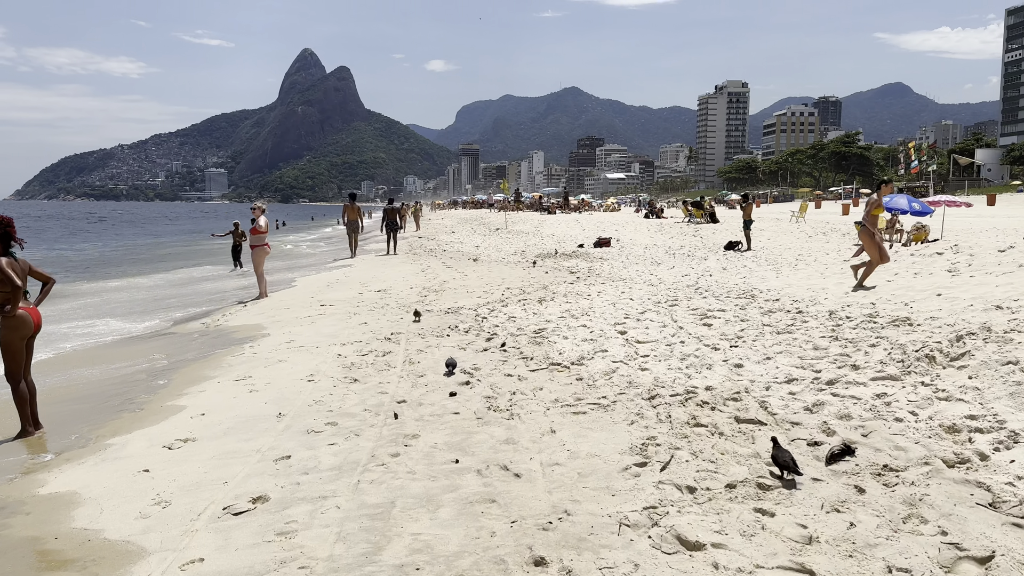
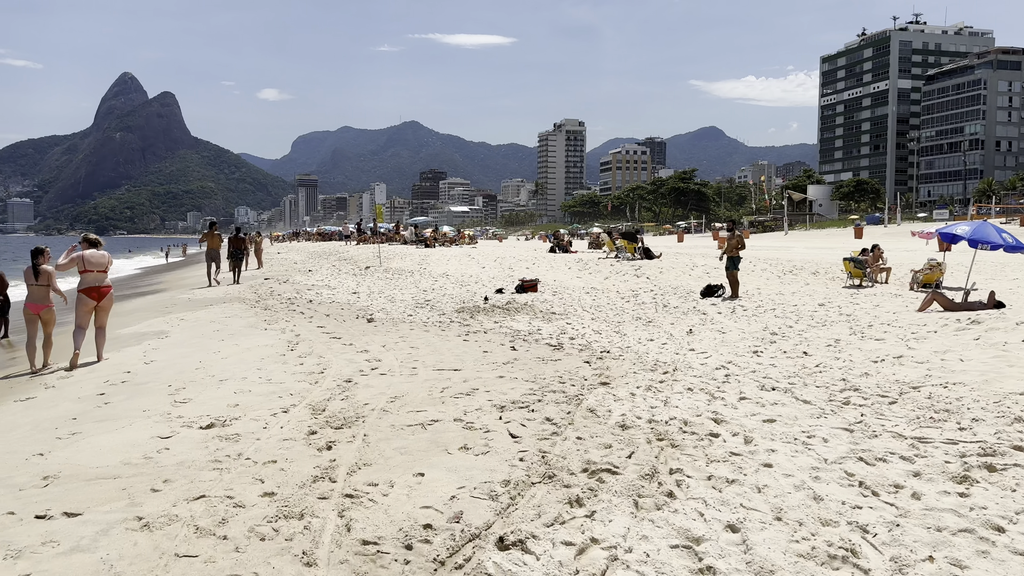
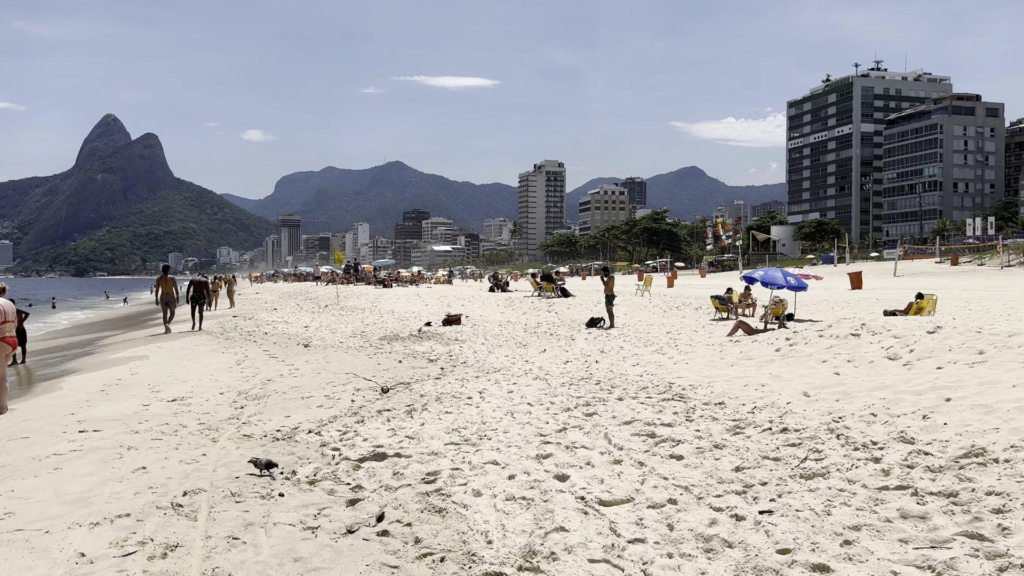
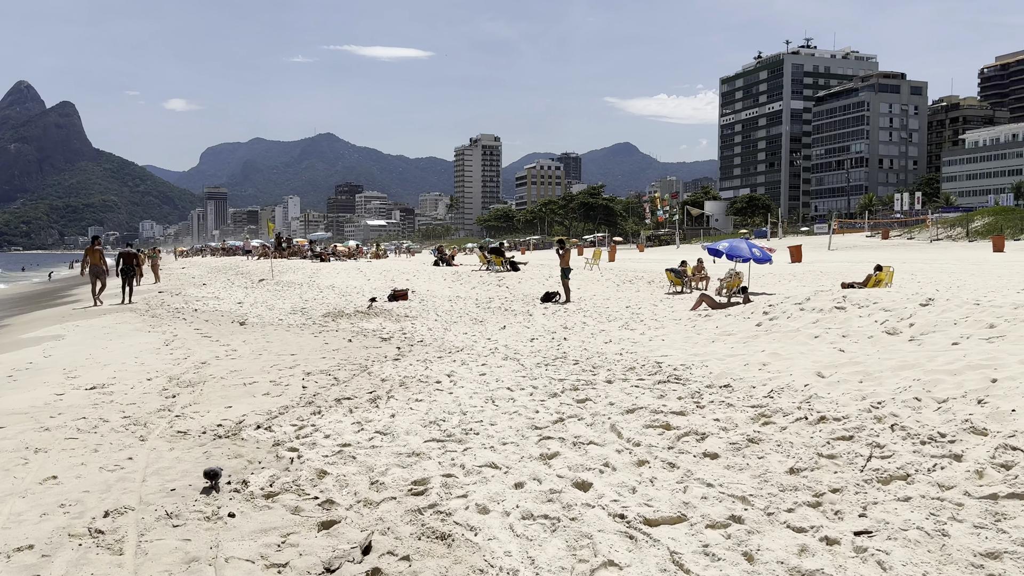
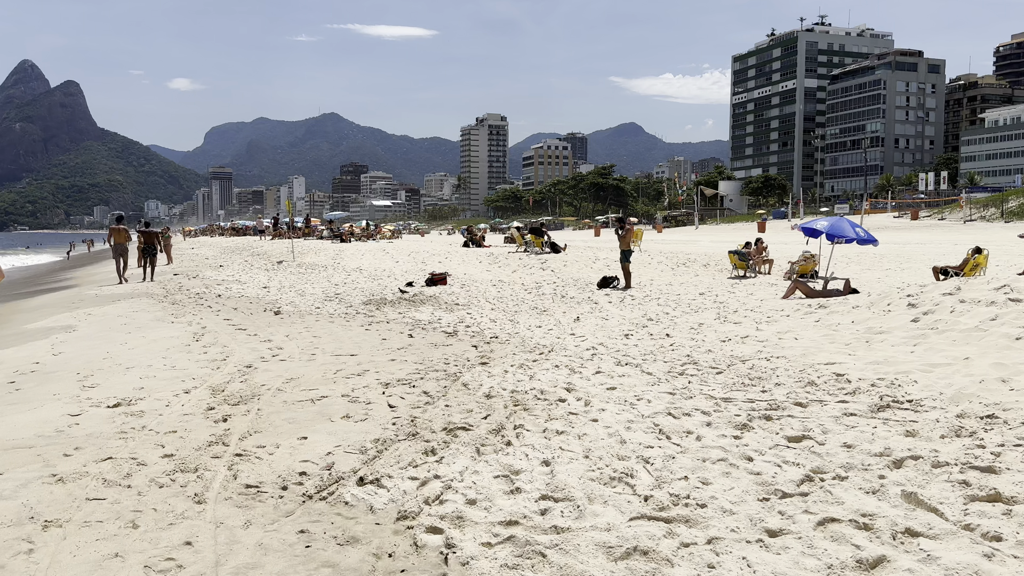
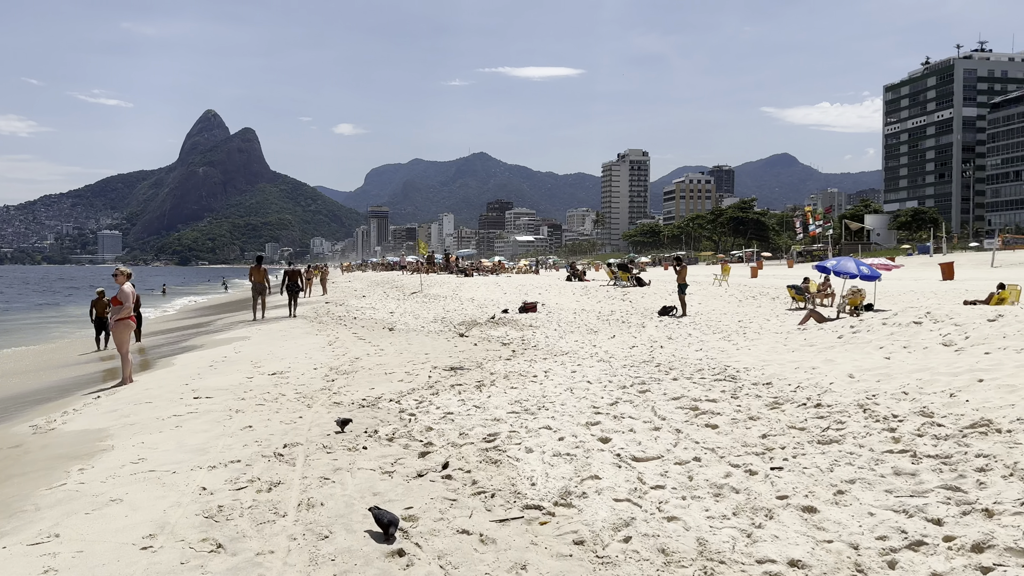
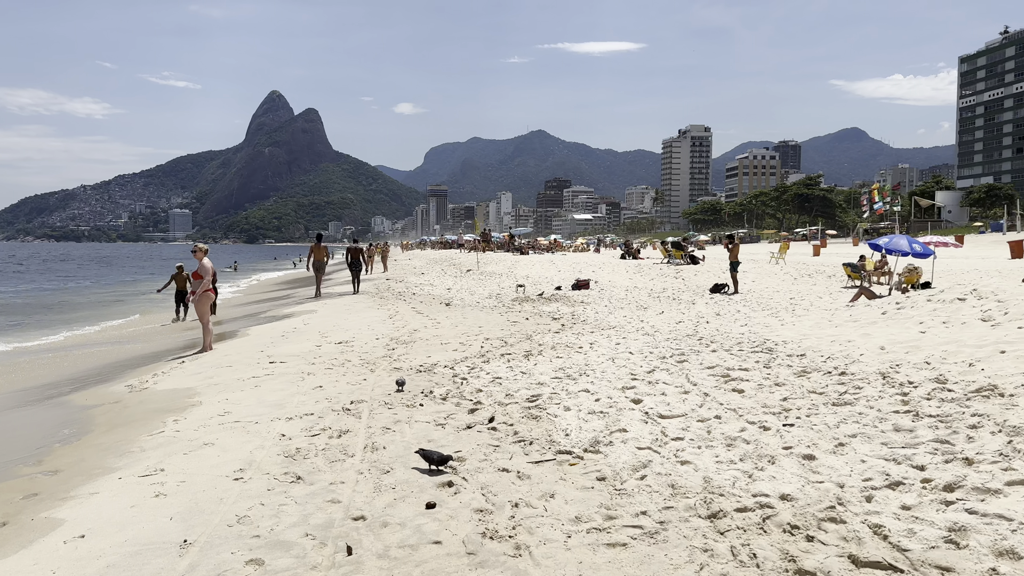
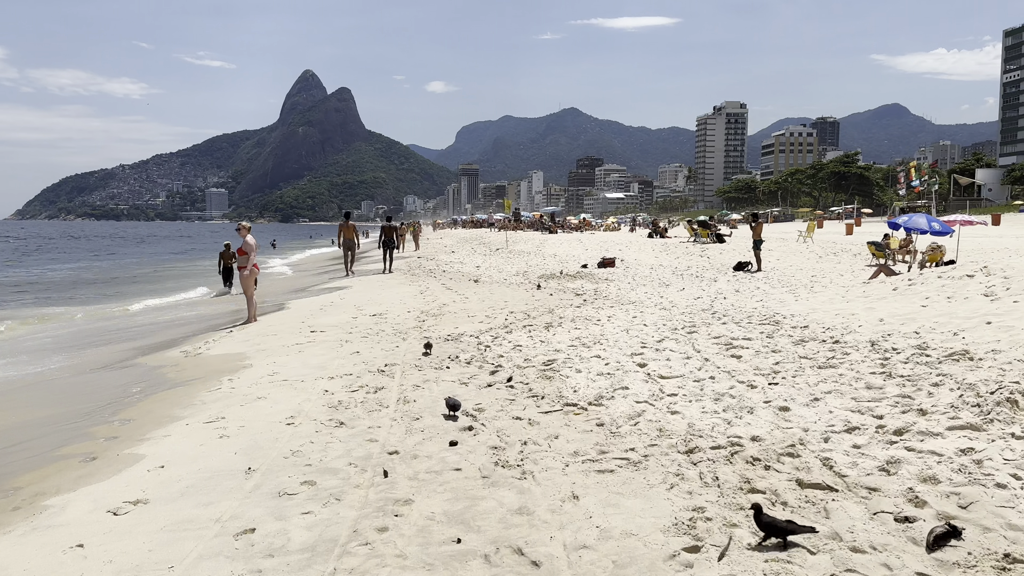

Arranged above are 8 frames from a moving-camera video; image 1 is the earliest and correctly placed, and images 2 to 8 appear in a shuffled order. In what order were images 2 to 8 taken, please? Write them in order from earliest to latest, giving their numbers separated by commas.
8, 7, 6, 3, 4, 5, 2
